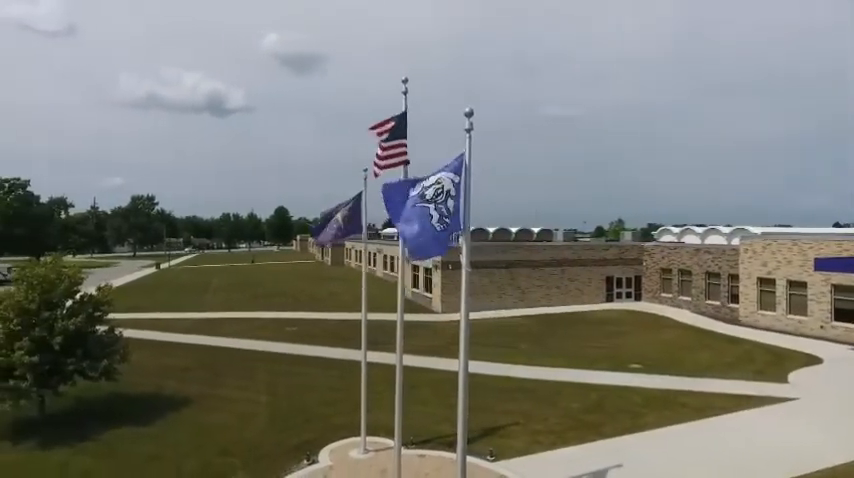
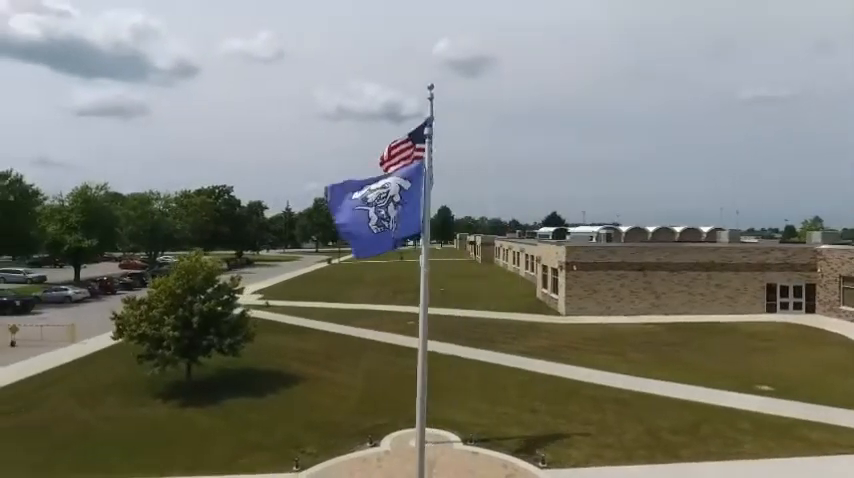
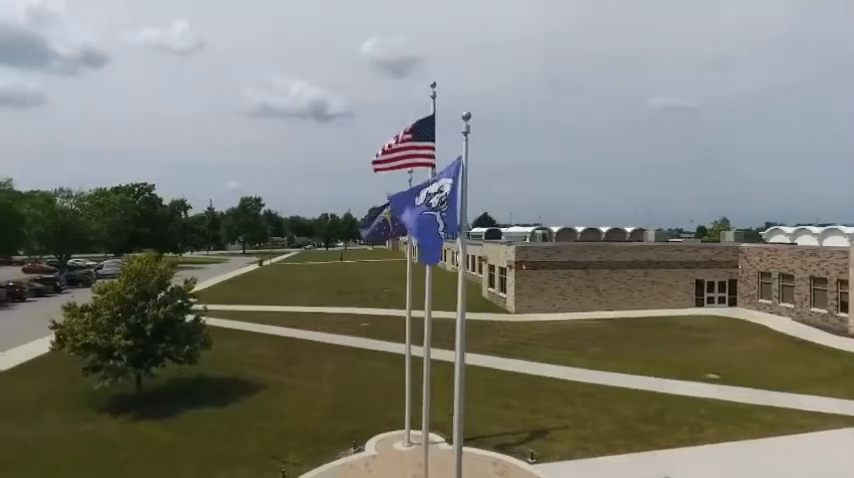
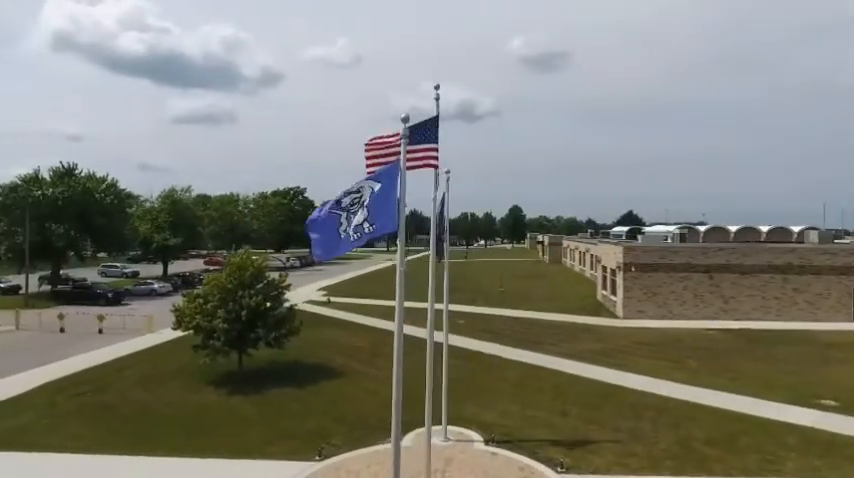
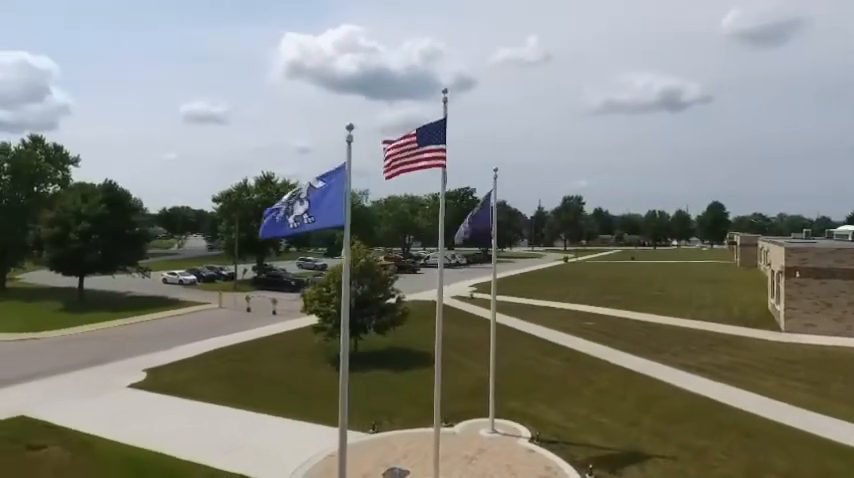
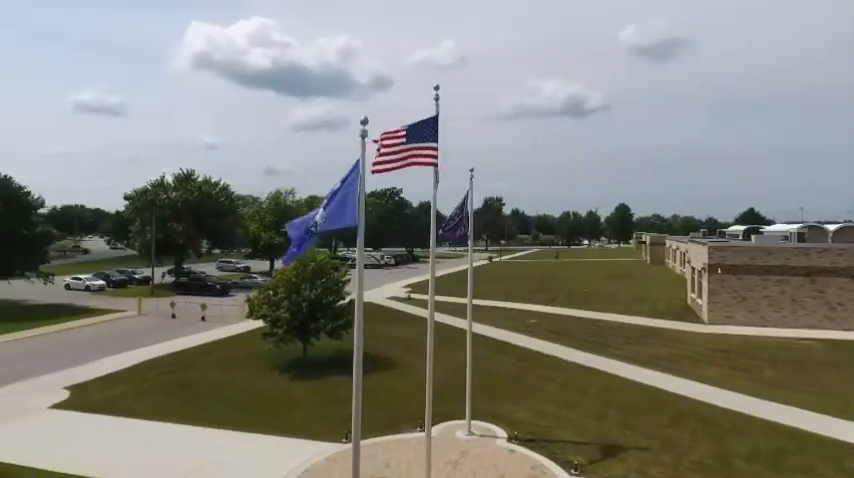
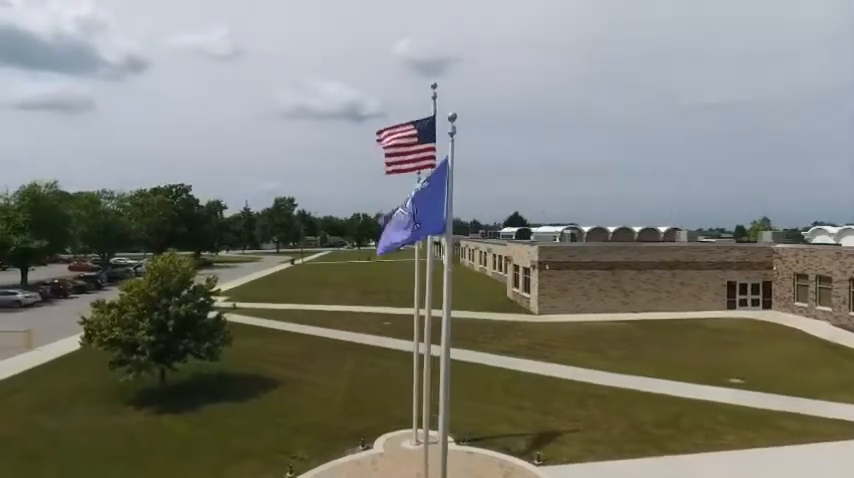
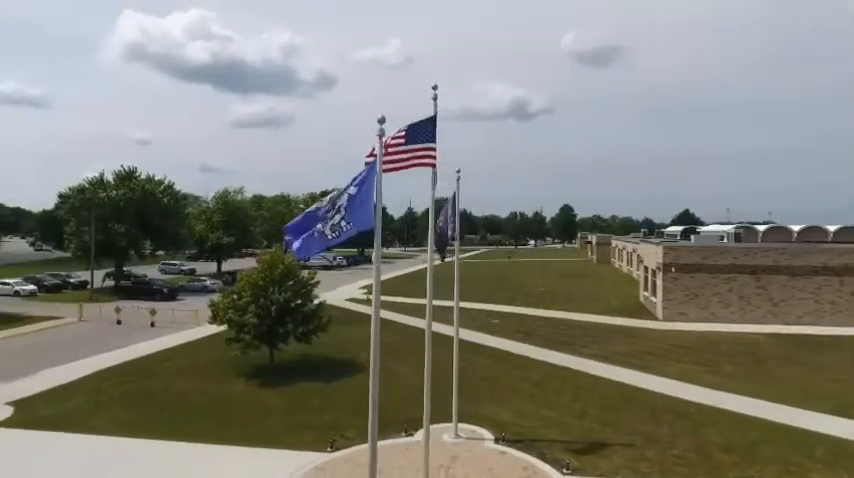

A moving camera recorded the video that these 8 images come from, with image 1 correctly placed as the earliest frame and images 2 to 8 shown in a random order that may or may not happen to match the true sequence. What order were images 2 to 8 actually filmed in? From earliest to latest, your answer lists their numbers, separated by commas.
3, 7, 2, 4, 8, 6, 5
